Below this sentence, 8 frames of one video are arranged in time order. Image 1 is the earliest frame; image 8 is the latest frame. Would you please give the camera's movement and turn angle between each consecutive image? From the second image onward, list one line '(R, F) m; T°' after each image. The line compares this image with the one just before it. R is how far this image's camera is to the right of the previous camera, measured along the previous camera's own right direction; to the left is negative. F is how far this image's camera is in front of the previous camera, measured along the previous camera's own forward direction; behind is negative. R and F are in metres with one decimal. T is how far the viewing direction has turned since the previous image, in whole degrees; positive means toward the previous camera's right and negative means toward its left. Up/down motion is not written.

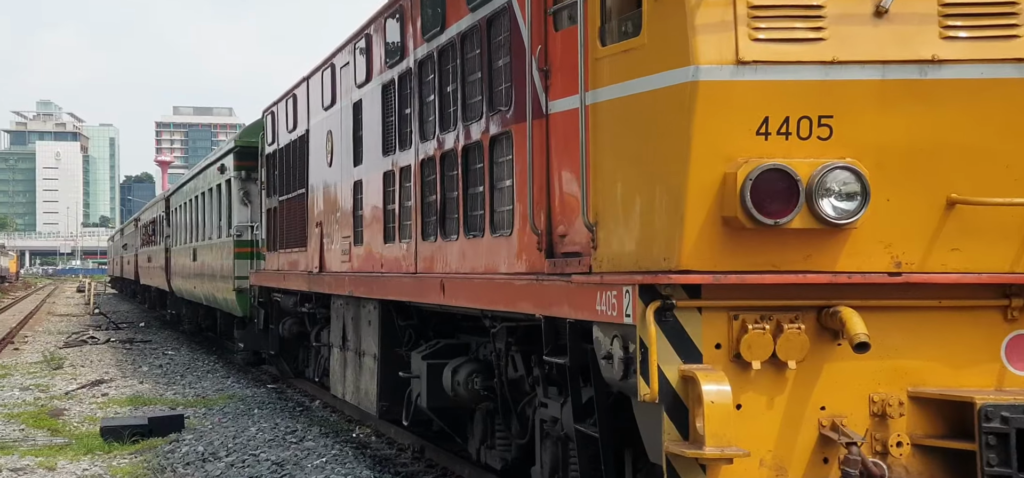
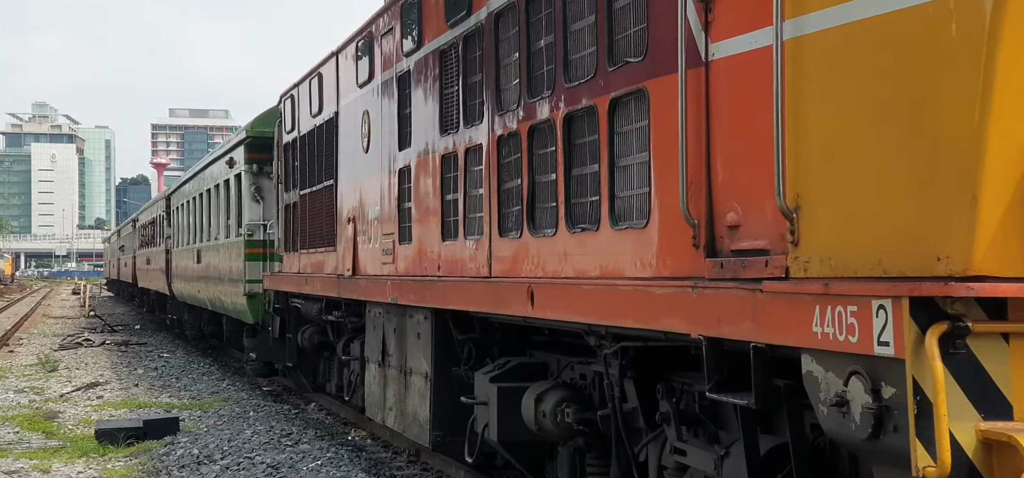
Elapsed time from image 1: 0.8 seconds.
(-0.5, +1.3) m; 0°
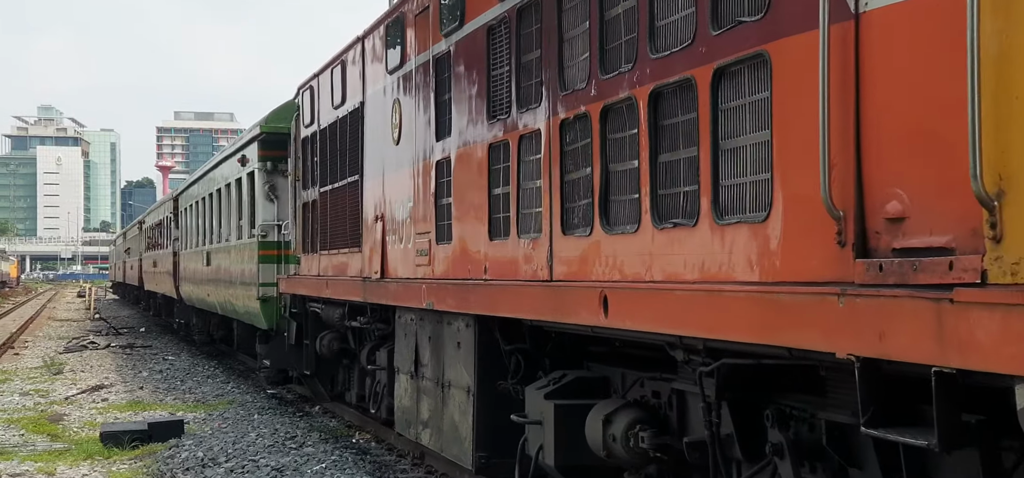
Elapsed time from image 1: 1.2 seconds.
(-0.2, +0.7) m; 0°
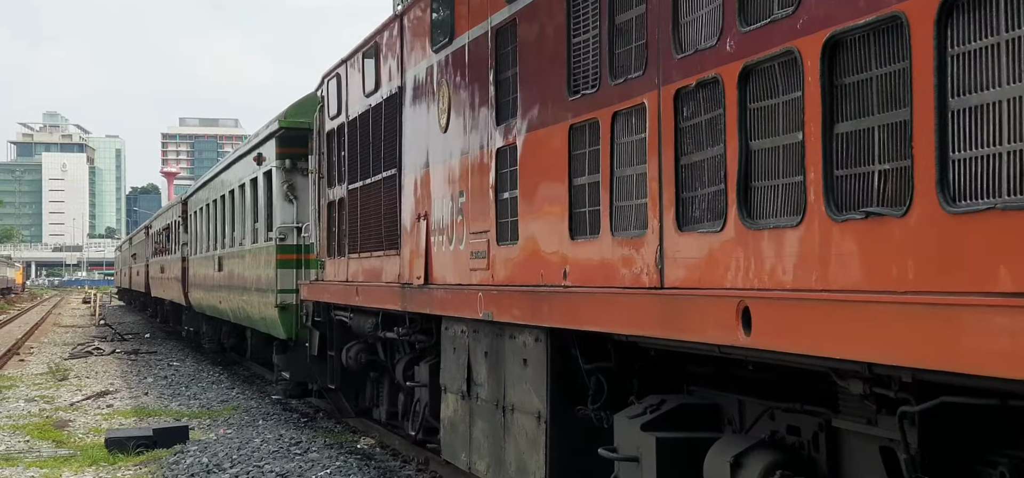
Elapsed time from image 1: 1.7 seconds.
(-0.3, +0.9) m; 0°
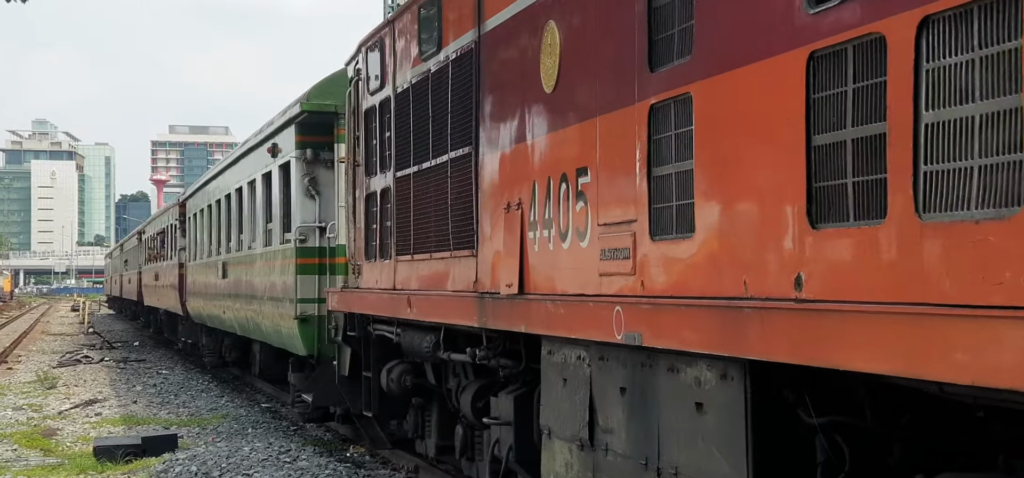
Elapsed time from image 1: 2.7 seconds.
(-0.6, +1.6) m; 0°
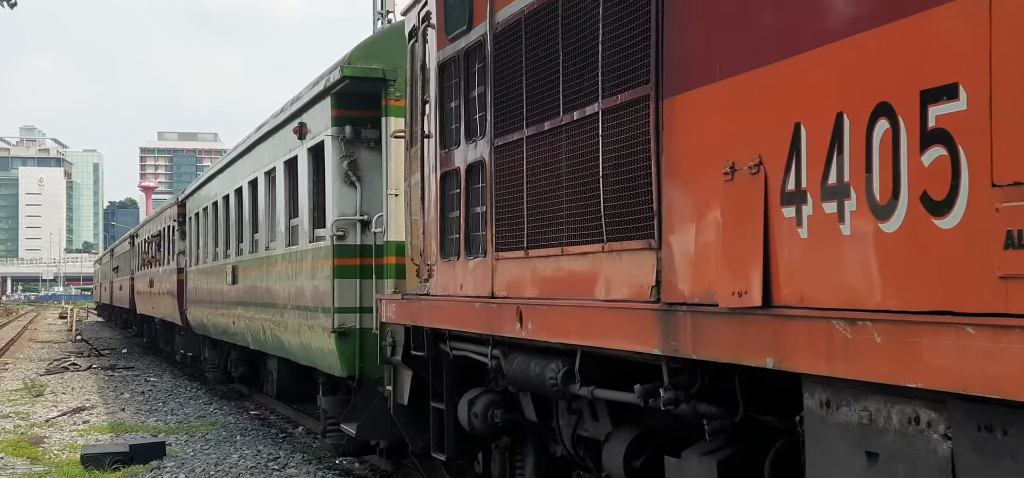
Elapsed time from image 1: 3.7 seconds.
(-0.7, +2.0) m; +1°
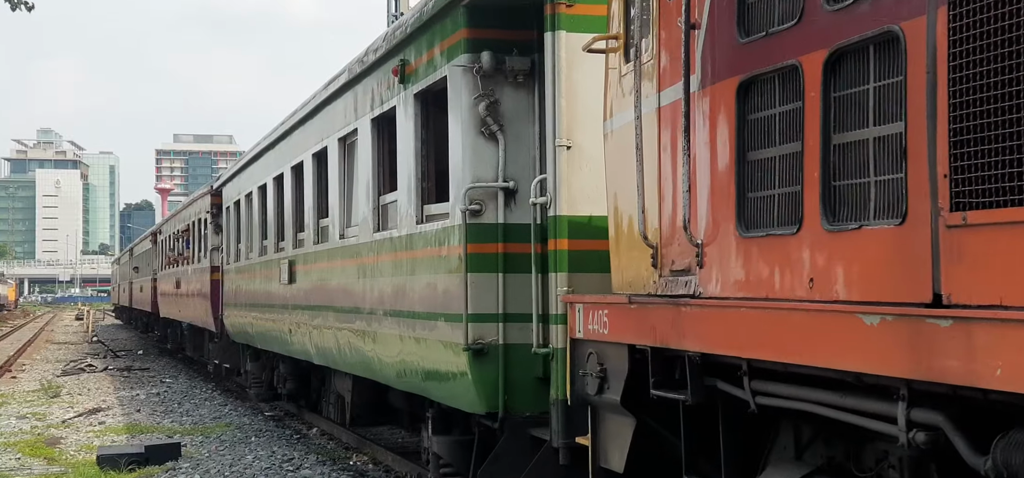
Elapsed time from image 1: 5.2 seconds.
(-1.0, +2.8) m; -1°
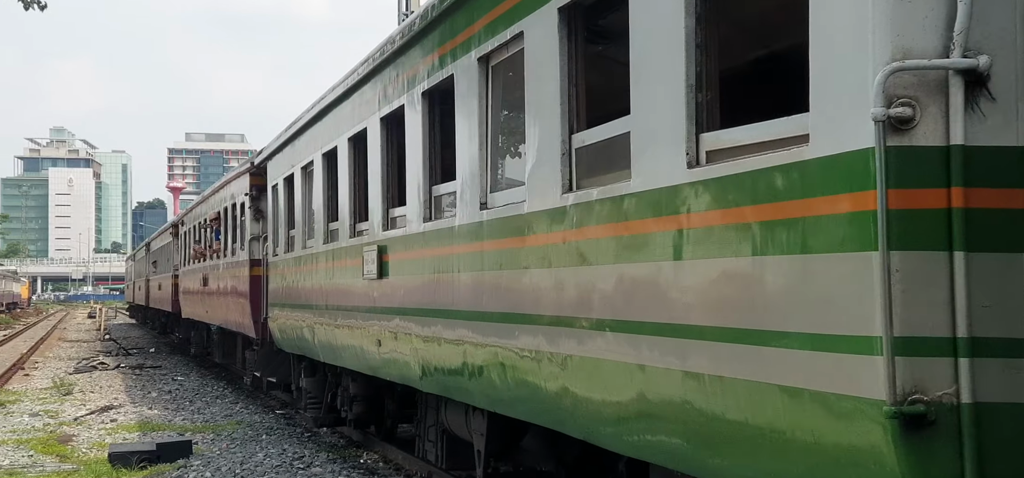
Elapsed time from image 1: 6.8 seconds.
(-1.2, +3.3) m; -1°
